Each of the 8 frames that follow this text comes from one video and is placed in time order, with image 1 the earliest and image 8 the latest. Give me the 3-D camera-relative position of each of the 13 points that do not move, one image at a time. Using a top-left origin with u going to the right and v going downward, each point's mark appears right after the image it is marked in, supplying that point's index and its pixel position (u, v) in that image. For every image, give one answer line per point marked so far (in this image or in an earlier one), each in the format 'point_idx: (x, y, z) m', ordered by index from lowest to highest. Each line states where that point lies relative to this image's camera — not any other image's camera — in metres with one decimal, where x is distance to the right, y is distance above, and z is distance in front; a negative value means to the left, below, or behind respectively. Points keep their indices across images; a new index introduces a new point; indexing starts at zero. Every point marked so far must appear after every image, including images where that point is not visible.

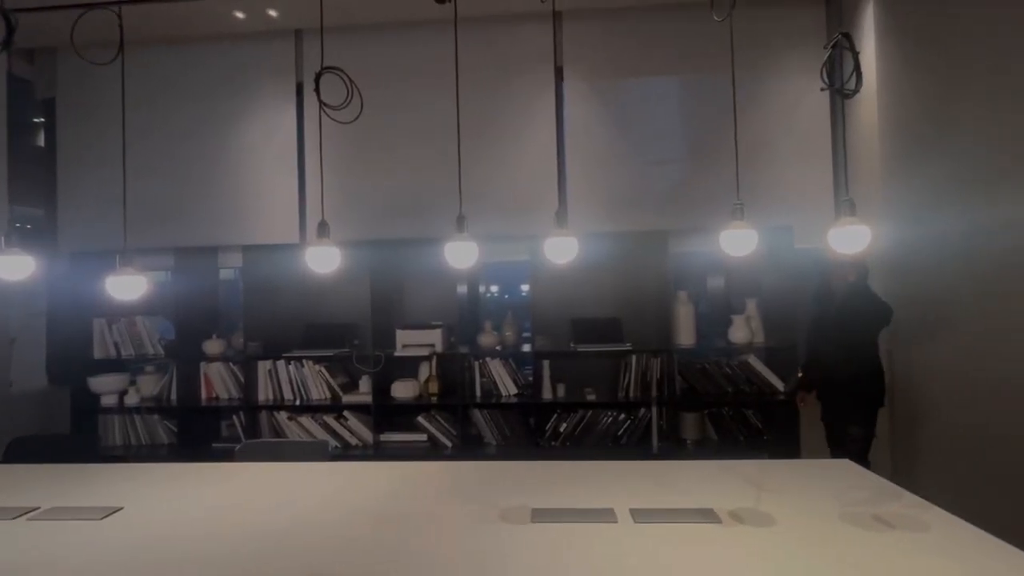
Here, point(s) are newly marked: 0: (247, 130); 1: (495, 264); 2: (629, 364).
0: (-1.9, +1.1, +4.7) m
1: (-0.1, +0.2, +4.8) m
2: (+0.8, -0.5, +4.6) m
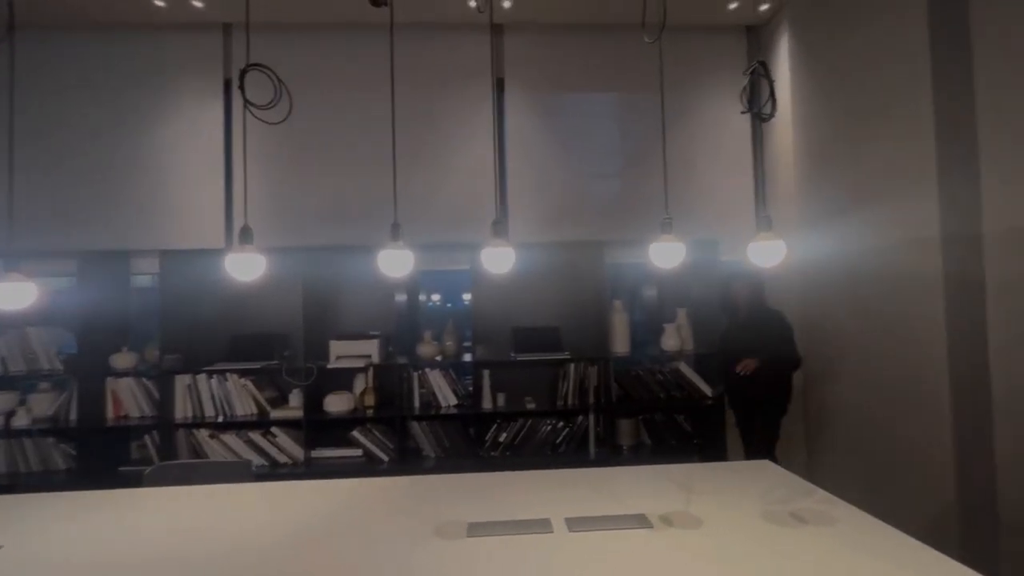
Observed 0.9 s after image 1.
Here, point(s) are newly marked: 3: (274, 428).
0: (-2.3, +1.1, +4.4) m
1: (-0.5, +0.1, +4.7) m
2: (+0.4, -0.6, +4.7) m
3: (-1.6, -0.9, +4.5) m
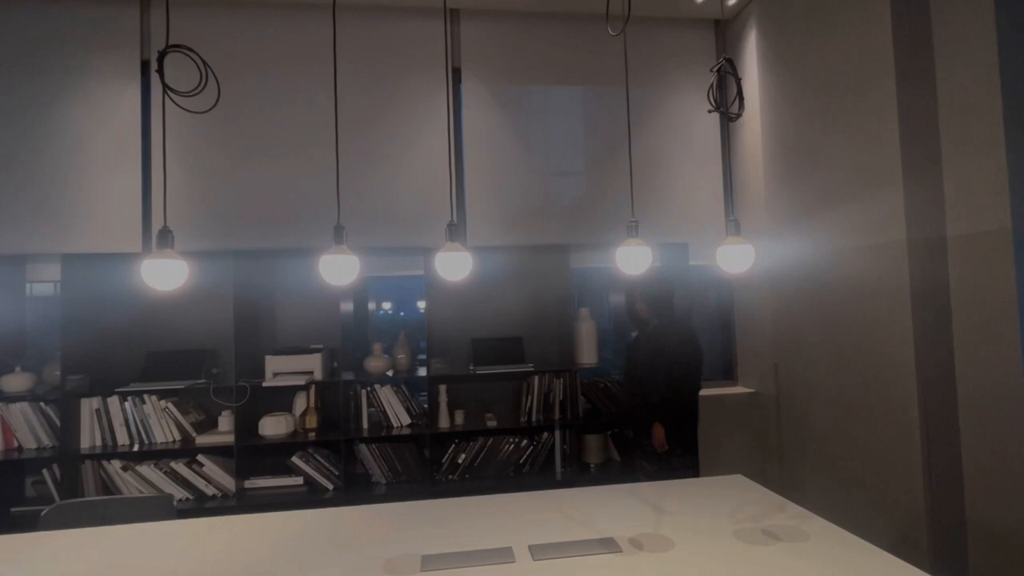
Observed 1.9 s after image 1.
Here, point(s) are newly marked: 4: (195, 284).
0: (-2.5, +1.0, +3.8) m
1: (-0.8, +0.1, +4.3) m
2: (+0.1, -0.6, +4.3) m
3: (-1.8, -1.0, +3.9) m
4: (-1.9, 0.0, +4.1) m
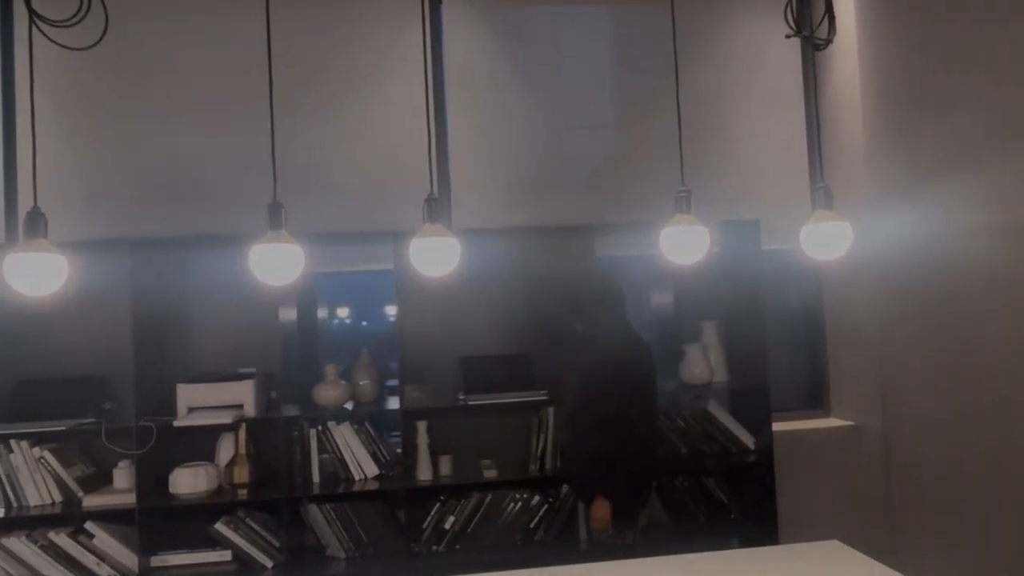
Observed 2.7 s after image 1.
0: (-2.5, +1.0, +2.7) m
1: (-0.8, 0.0, +3.1) m
2: (+0.2, -0.6, +3.2) m
3: (-1.8, -1.0, +2.8) m
4: (-1.9, 0.0, +3.0) m
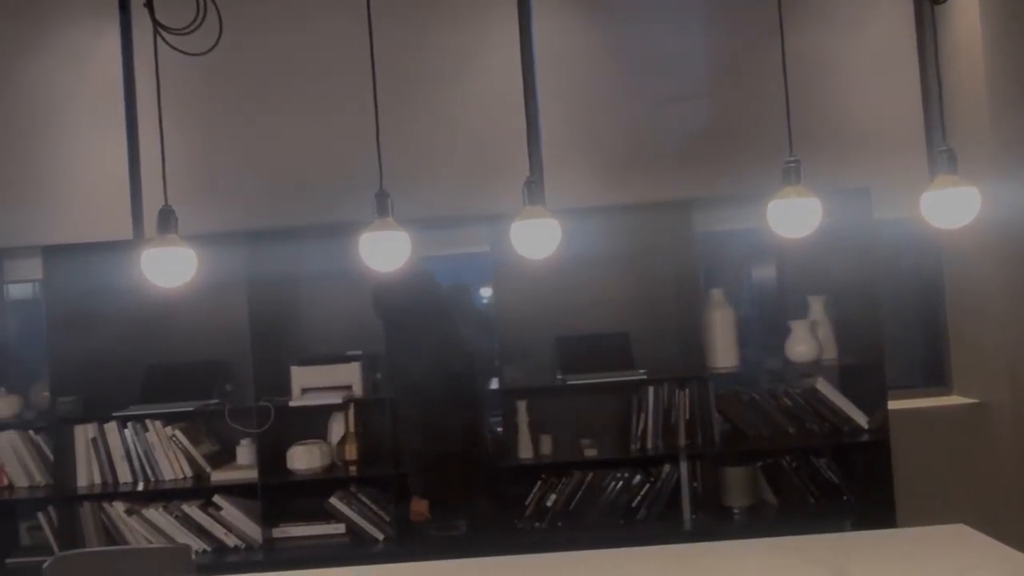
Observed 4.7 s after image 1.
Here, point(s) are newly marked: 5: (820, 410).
0: (-2.1, +1.0, +3.0) m
1: (-0.3, +0.1, +3.2) m
2: (+0.6, -0.5, +3.1) m
3: (-1.3, -0.9, +3.0) m
4: (-1.5, 0.0, +3.2) m
5: (+1.4, -0.6, +3.2) m
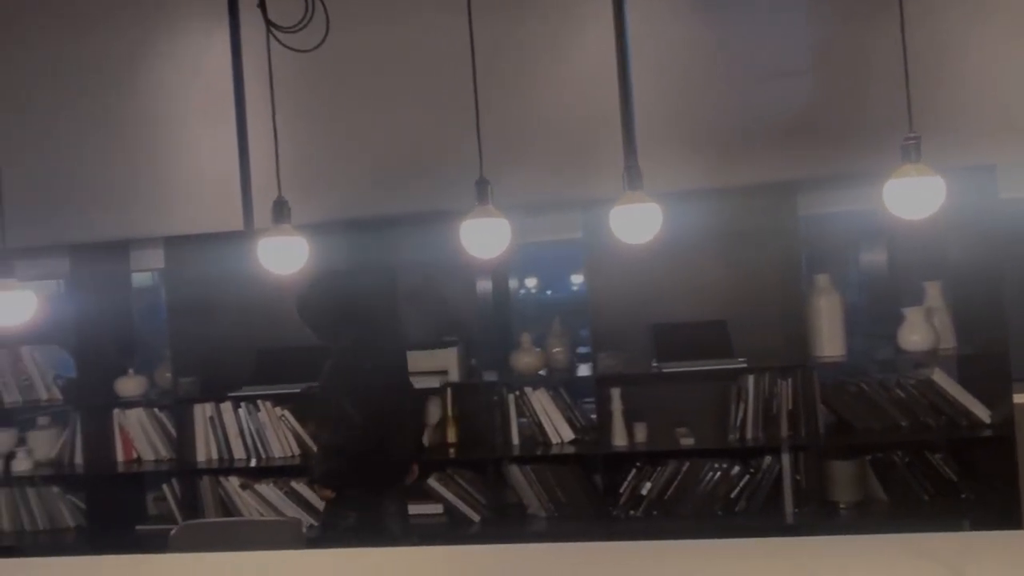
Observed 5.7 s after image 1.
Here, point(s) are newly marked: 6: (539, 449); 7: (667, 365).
0: (-1.7, +1.1, +3.2) m
1: (+0.1, +0.2, +3.2) m
2: (+1.0, -0.5, +3.0) m
3: (-0.9, -0.9, +3.2) m
4: (-1.0, +0.1, +3.3) m
5: (+1.9, -0.5, +3.0) m
6: (+0.1, -0.7, +3.1) m
7: (+0.7, -0.3, +3.0) m
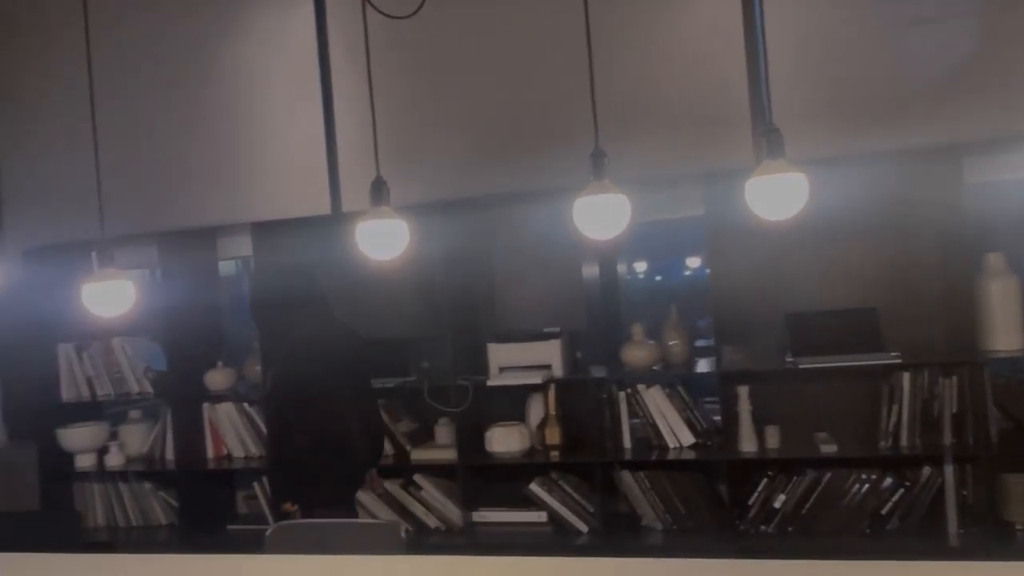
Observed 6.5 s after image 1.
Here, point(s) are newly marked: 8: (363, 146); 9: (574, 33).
0: (-1.2, +1.1, +3.0) m
1: (+0.6, +0.3, +2.9) m
2: (+1.5, -0.4, +2.6) m
3: (-0.4, -0.8, +3.0) m
4: (-0.5, +0.2, +3.1) m
5: (+2.3, -0.4, +2.5) m
6: (+0.6, -0.7, +2.8) m
7: (+1.1, -0.3, +2.6) m
8: (-0.6, +0.6, +2.9) m
9: (+0.2, +1.0, +2.8) m
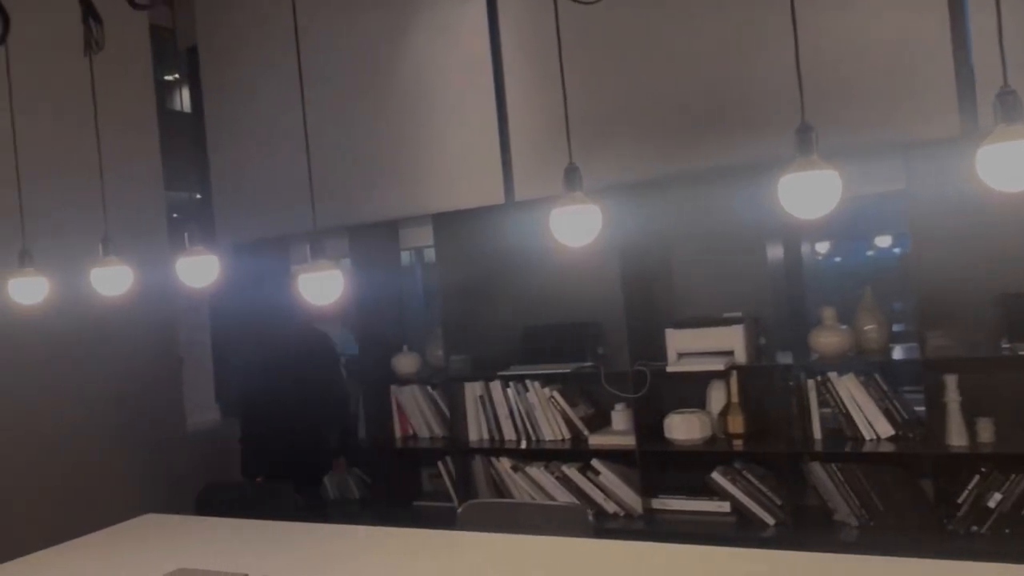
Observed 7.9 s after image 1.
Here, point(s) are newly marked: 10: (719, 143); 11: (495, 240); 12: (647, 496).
0: (-0.5, +1.2, +3.1) m
1: (+1.3, +0.3, +2.7) m
2: (+2.2, -0.3, +2.3) m
3: (+0.4, -0.8, +3.0) m
4: (+0.2, +0.2, +3.1) m
5: (+2.9, -0.3, +2.0) m
6: (+1.3, -0.6, +2.6) m
7: (+1.8, -0.2, +2.4) m
8: (+0.2, +0.6, +3.0) m
9: (+0.9, +1.1, +2.6) m
10: (+0.8, +0.6, +2.7) m
11: (-0.2, +0.2, +3.3) m
12: (+0.6, -0.9, +2.9) m
